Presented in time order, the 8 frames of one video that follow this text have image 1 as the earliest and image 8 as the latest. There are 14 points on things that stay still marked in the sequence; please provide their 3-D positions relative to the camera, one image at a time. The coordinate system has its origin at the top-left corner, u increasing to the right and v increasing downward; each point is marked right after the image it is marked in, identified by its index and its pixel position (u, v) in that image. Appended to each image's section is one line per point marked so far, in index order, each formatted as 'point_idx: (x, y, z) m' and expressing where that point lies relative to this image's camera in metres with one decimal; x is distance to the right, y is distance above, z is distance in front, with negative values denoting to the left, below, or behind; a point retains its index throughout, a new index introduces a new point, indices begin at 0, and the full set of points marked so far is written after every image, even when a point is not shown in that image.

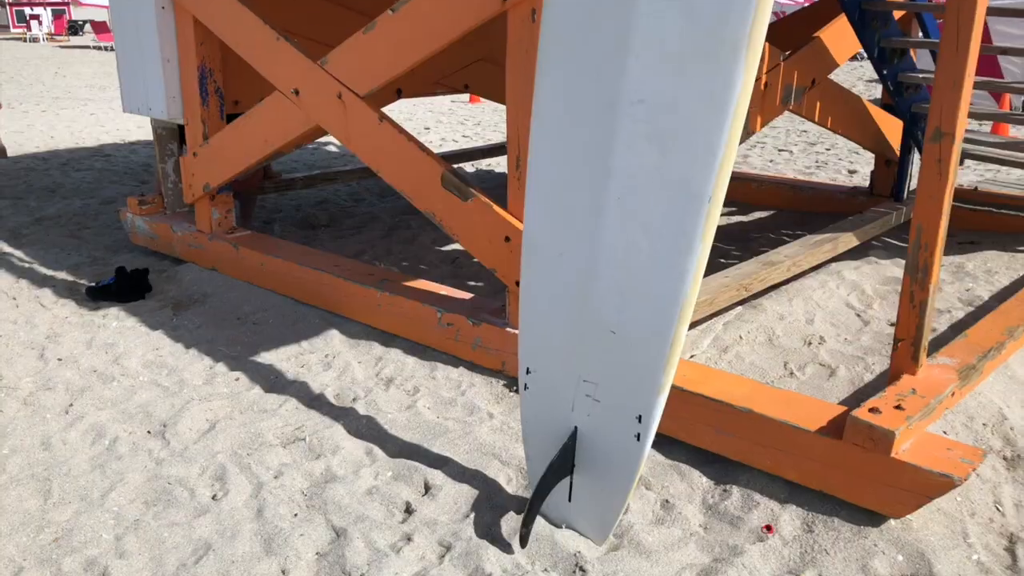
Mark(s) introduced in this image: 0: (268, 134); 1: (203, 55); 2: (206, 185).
0: (-1.0, +0.6, +3.5) m
1: (-1.4, +1.1, +3.8) m
2: (-1.4, +0.5, +3.9) m
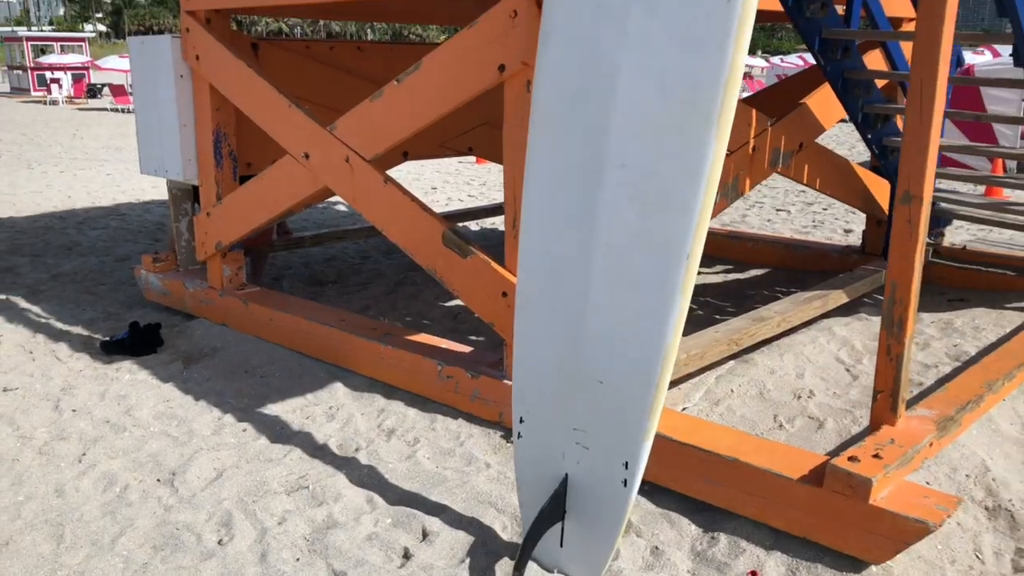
0: (-1.0, +0.4, +3.7) m
1: (-1.4, +0.8, +4.0) m
2: (-1.4, +0.2, +4.1) m
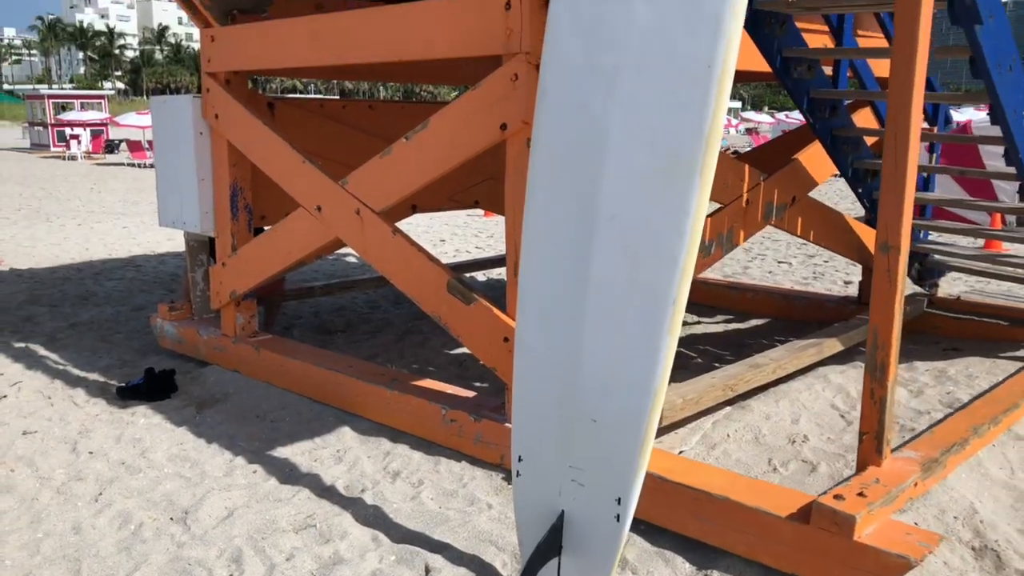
0: (-1.0, +0.2, +3.9) m
1: (-1.4, +0.6, +4.2) m
2: (-1.4, 0.0, +4.3) m
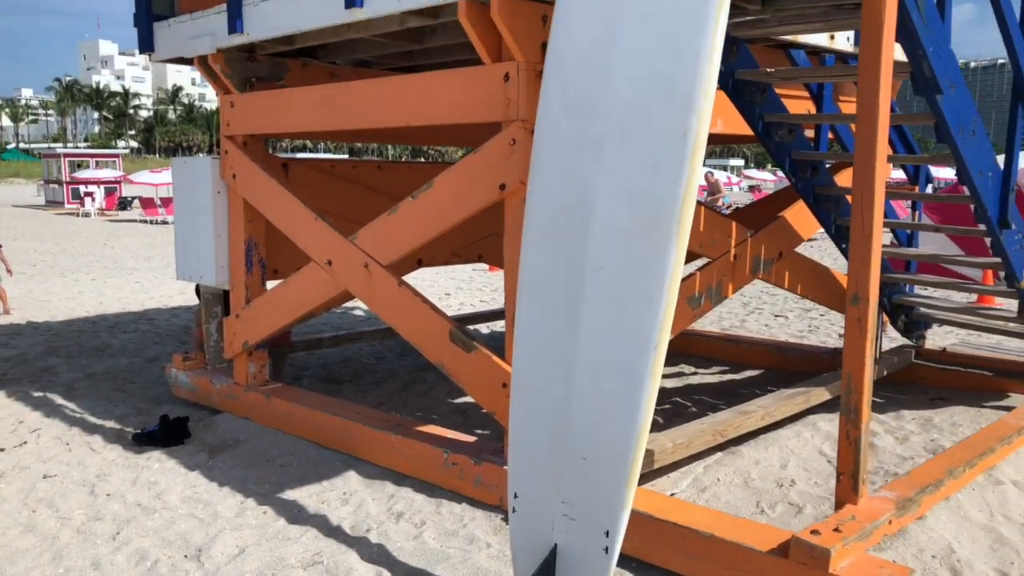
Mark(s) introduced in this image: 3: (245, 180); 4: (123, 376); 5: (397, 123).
0: (-1.0, 0.0, +4.1) m
1: (-1.4, +0.3, +4.5) m
2: (-1.4, -0.3, +4.4) m
3: (-1.4, +0.6, +4.4) m
4: (-2.7, -0.6, +5.8) m
5: (-0.5, +0.7, +3.5) m
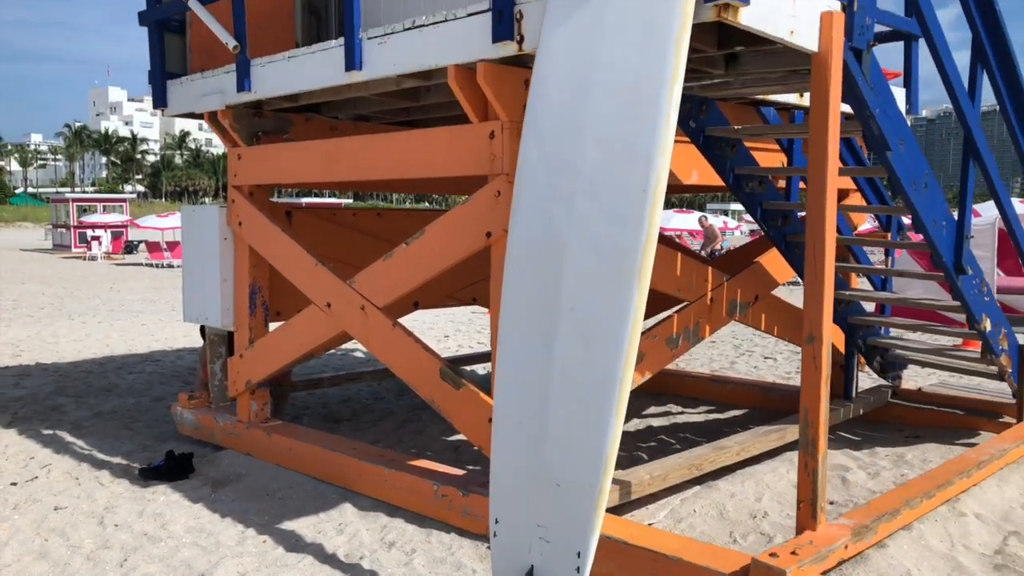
0: (-1.1, -0.3, +4.3) m
1: (-1.4, +0.1, +4.7) m
2: (-1.5, -0.5, +4.7) m
3: (-1.4, +0.3, +4.6) m
4: (-2.7, -0.9, +6.0) m
5: (-0.5, +0.5, +3.8) m
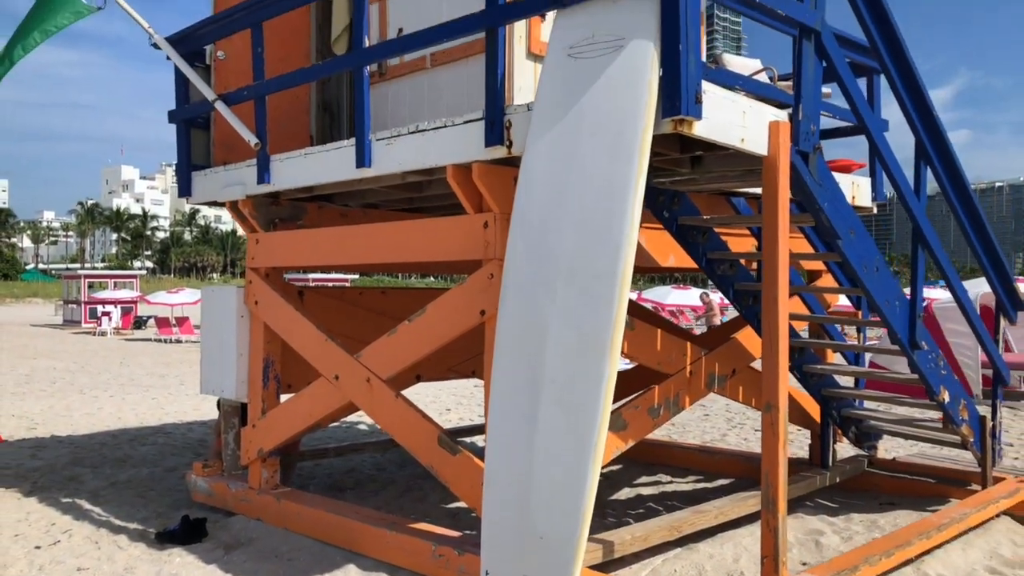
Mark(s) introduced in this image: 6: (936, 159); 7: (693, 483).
0: (-1.1, -0.7, +4.6) m
1: (-1.5, -0.4, +5.1) m
2: (-1.5, -1.0, +5.0) m
3: (-1.5, -0.1, +5.0) m
4: (-2.7, -1.5, +6.3) m
5: (-0.6, +0.1, +4.2) m
6: (+2.1, +0.6, +4.1) m
7: (+1.3, -1.4, +6.0) m
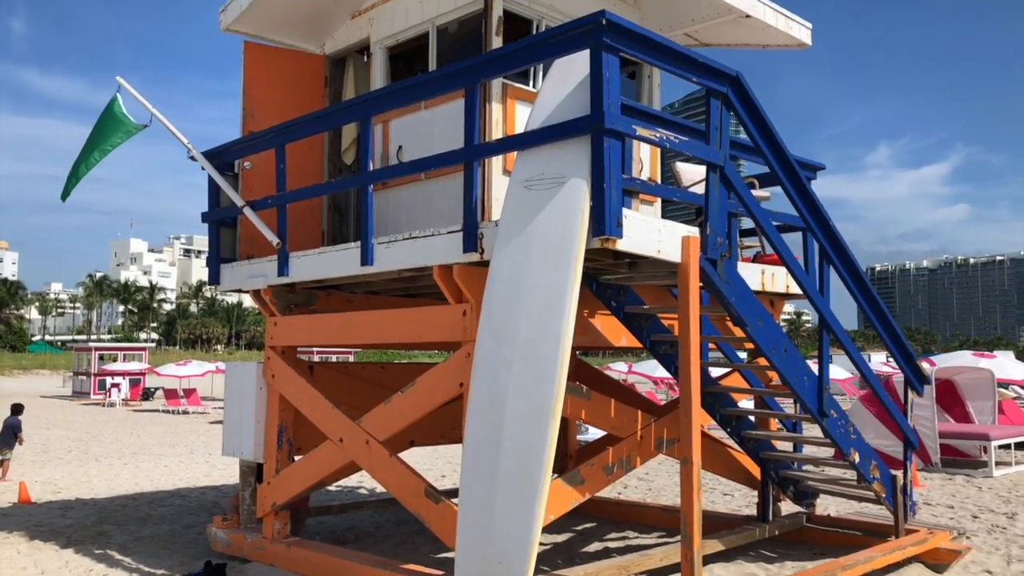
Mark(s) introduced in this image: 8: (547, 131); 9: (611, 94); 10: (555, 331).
0: (-1.2, -1.2, +5.5) m
1: (-1.6, -0.9, +5.9) m
2: (-1.6, -1.5, +5.8) m
3: (-1.6, -0.6, +5.9) m
4: (-2.9, -2.1, +7.0) m
5: (-0.7, -0.3, +5.1) m
6: (+1.9, +0.2, +5.0) m
7: (+1.1, -2.0, +6.8) m
8: (+0.2, +0.7, +4.0) m
9: (+0.4, +0.9, +3.8) m
10: (+0.2, -0.2, +3.7) m
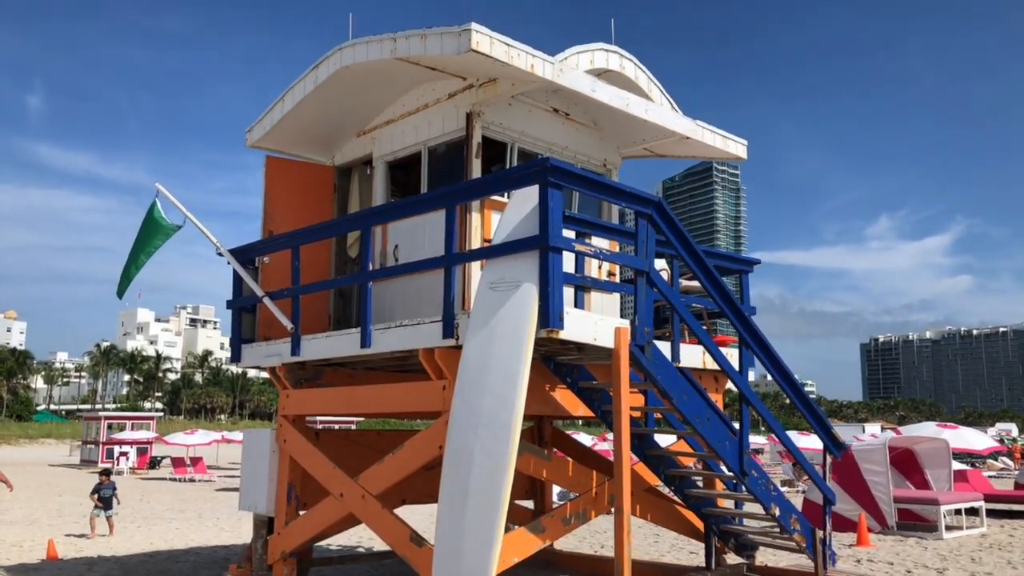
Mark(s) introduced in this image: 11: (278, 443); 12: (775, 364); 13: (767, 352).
0: (-1.4, -1.7, +6.4) m
1: (-1.8, -1.5, +6.9) m
2: (-1.8, -2.1, +6.7) m
3: (-1.8, -1.3, +6.9) m
4: (-3.0, -2.8, +7.9) m
5: (-0.9, -0.9, +6.1) m
6: (+1.7, -0.4, +6.1) m
7: (+1.0, -2.7, +7.6) m
8: (0.0, +0.3, +5.1) m
9: (+0.3, +0.4, +5.0) m
10: (0.0, -0.6, +4.8) m
11: (-1.9, -1.3, +7.0) m
12: (+1.9, -0.5, +6.2) m
13: (+1.8, -0.5, +6.1) m
